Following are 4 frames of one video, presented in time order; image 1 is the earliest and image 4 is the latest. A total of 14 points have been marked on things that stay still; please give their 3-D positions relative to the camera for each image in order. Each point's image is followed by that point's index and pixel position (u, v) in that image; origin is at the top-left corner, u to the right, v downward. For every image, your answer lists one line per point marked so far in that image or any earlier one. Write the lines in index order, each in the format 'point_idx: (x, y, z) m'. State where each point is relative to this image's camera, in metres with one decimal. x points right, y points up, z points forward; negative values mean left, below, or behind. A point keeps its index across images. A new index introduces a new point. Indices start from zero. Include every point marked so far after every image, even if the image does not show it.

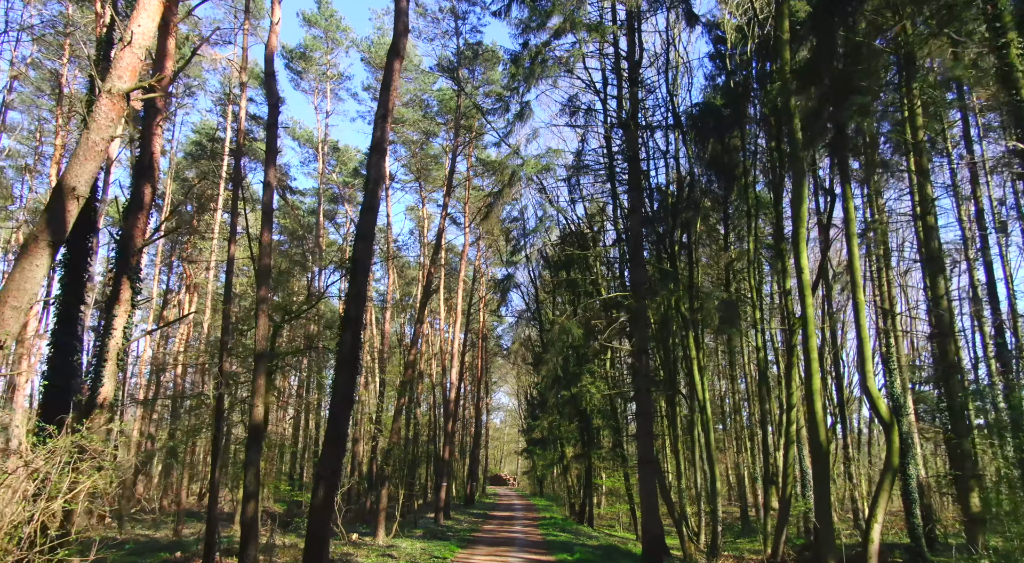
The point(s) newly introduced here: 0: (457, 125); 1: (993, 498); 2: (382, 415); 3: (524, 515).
0: (-1.2, +3.5, +17.3) m
1: (+5.1, -2.3, +8.1) m
2: (-3.0, -3.2, +17.9) m
3: (+0.3, -6.1, +20.0) m
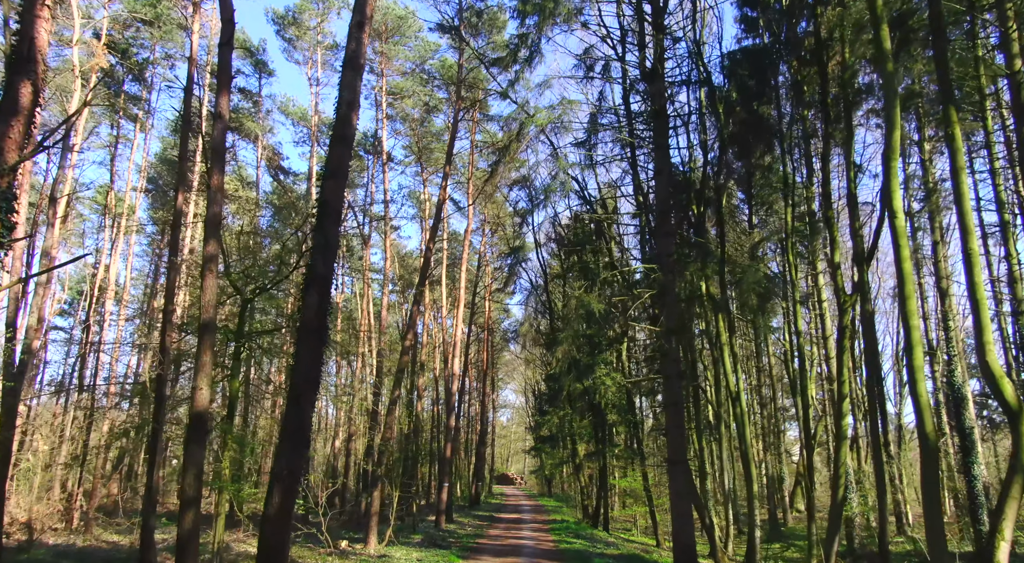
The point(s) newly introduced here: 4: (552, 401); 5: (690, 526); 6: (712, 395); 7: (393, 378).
0: (-1.1, +3.9, +15.8) m
1: (+5.1, -1.9, +6.6) m
2: (-2.9, -2.8, +16.5) m
3: (+0.5, -5.7, +18.5) m
4: (+1.0, -3.1, +20.0) m
5: (+2.2, -3.0, +9.4) m
6: (+3.7, -2.1, +14.3) m
7: (-2.6, -2.1, +16.7) m
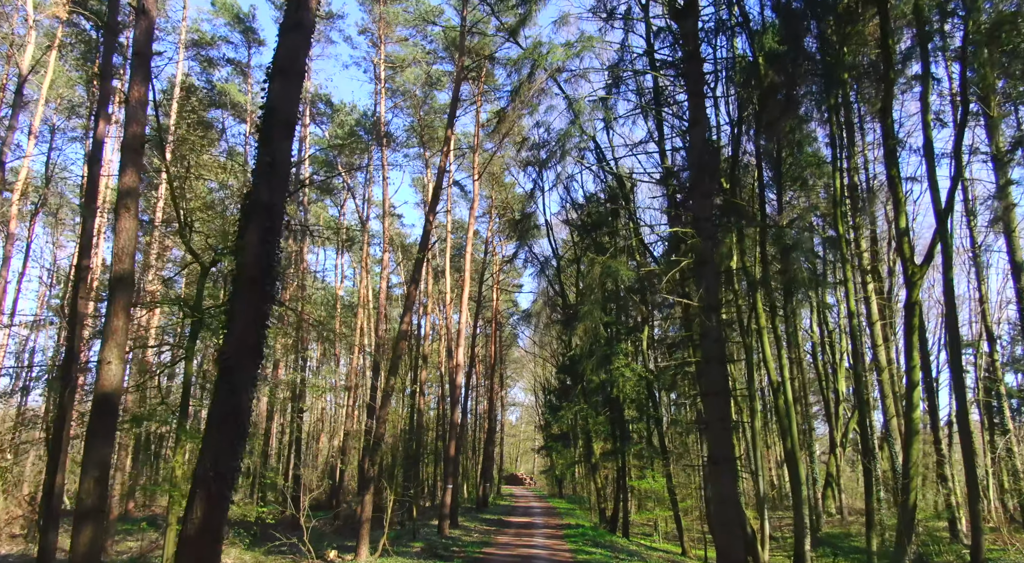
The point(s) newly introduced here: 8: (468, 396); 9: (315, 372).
0: (-0.9, +4.2, +14.4) m
1: (+5.2, -1.5, +5.2) m
2: (-2.7, -2.4, +15.1) m
3: (+0.7, -5.4, +17.1) m
4: (+1.3, -2.8, +18.5) m
5: (+2.3, -2.7, +8.0) m
6: (+3.9, -1.8, +12.8) m
7: (-2.4, -1.8, +15.4) m
8: (-1.1, -2.9, +19.7) m
9: (-4.5, -2.0, +17.4) m
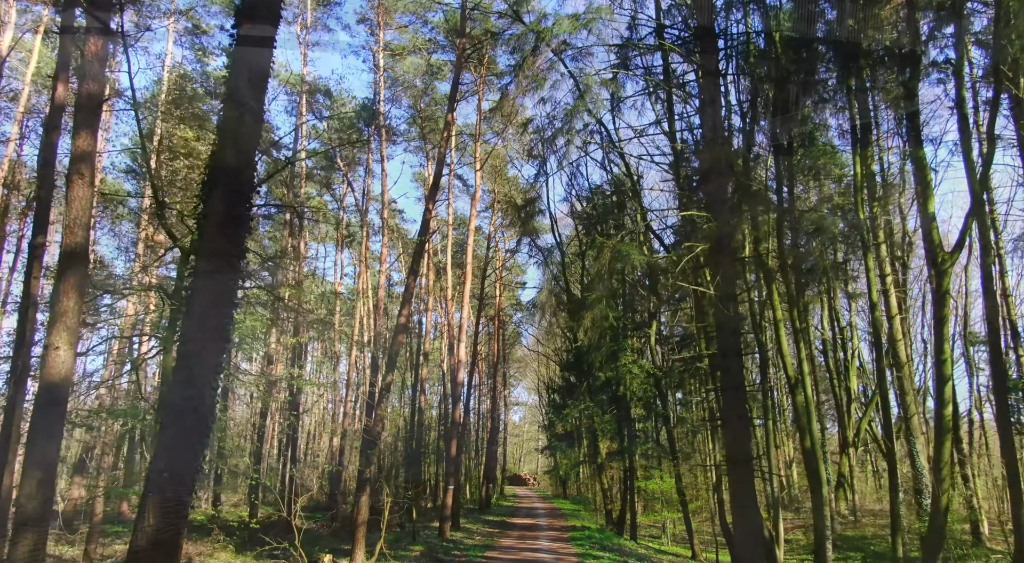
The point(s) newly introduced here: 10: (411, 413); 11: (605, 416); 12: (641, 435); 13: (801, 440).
0: (-0.9, +4.3, +13.9) m
1: (+5.2, -1.4, +4.6) m
2: (-2.6, -2.3, +14.6) m
3: (+0.8, -5.3, +16.6) m
4: (+1.4, -2.7, +18.0) m
5: (+2.3, -2.5, +7.5) m
6: (+4.0, -1.6, +12.3) m
7: (-2.3, -1.7, +14.9) m
8: (-1.1, -2.8, +19.2) m
9: (-4.4, -1.9, +16.9) m
10: (-2.3, -3.0, +17.6) m
11: (+2.0, -2.8, +16.3) m
12: (+2.6, -3.1, +15.9) m
13: (+4.1, -2.3, +10.9) m
